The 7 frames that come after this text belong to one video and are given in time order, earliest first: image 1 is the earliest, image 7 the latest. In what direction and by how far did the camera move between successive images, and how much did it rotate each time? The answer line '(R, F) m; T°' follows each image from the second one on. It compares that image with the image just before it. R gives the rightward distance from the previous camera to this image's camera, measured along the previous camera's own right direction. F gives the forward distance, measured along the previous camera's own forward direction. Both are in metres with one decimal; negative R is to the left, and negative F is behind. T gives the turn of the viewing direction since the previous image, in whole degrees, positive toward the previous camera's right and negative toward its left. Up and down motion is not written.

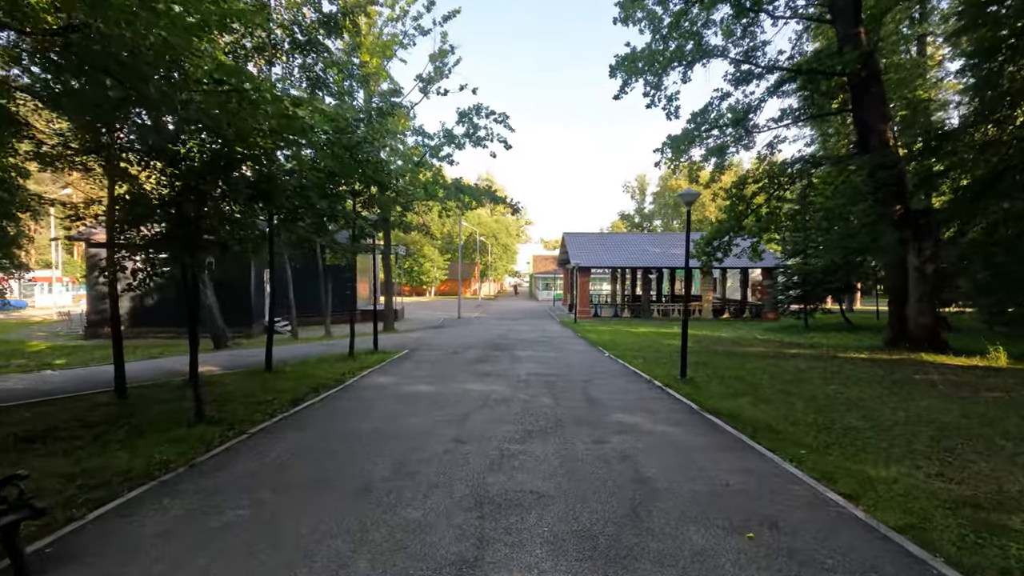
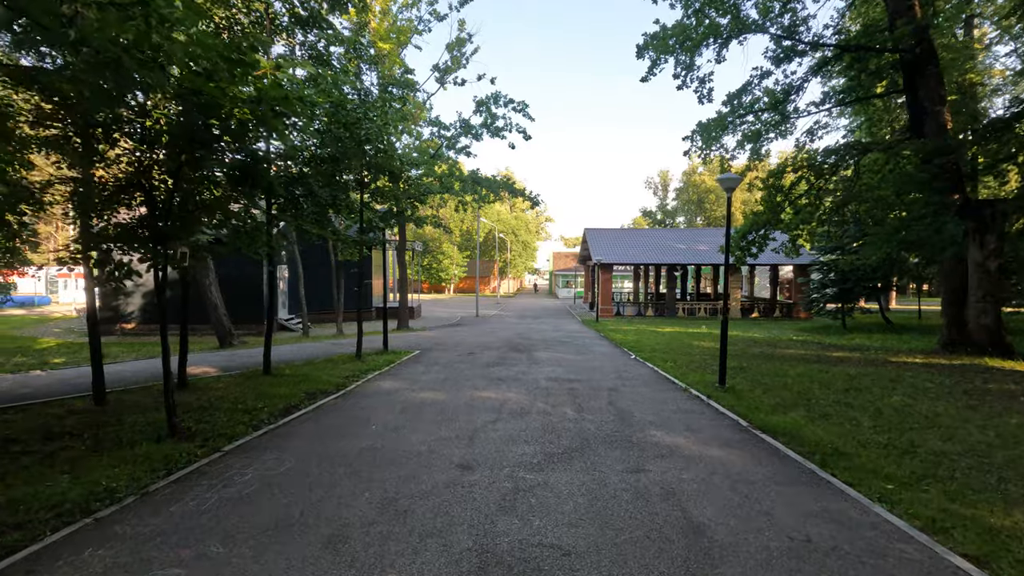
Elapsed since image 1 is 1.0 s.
(0.0, +1.1) m; -2°
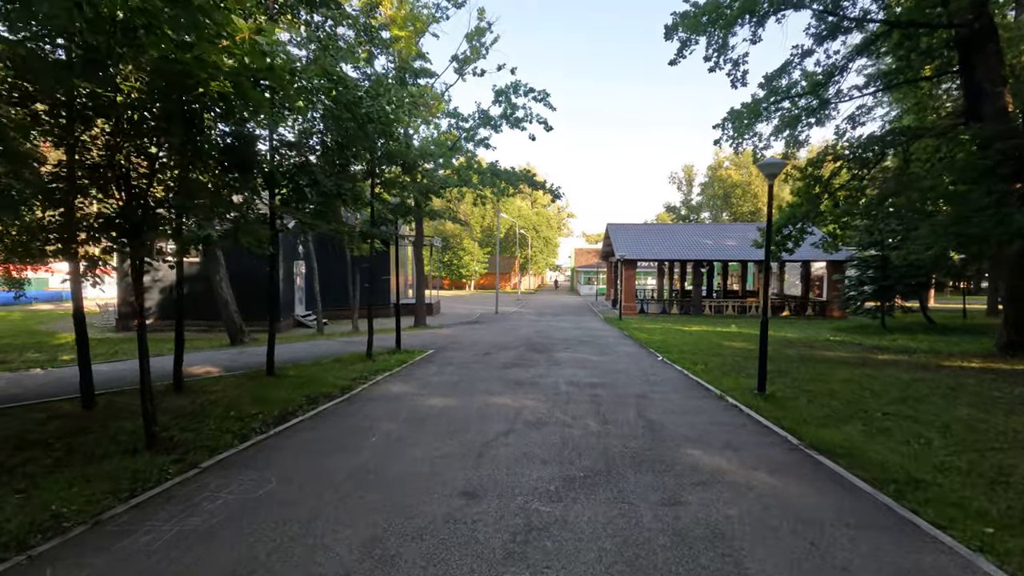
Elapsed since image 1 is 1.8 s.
(+0.1, +0.8) m; -2°
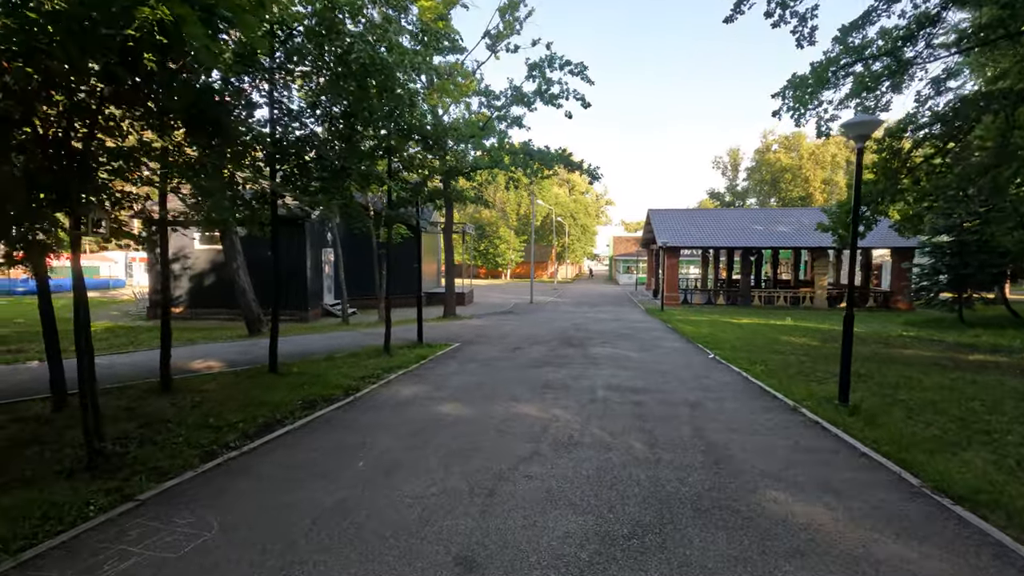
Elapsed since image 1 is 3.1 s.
(+0.1, +1.3) m; -4°
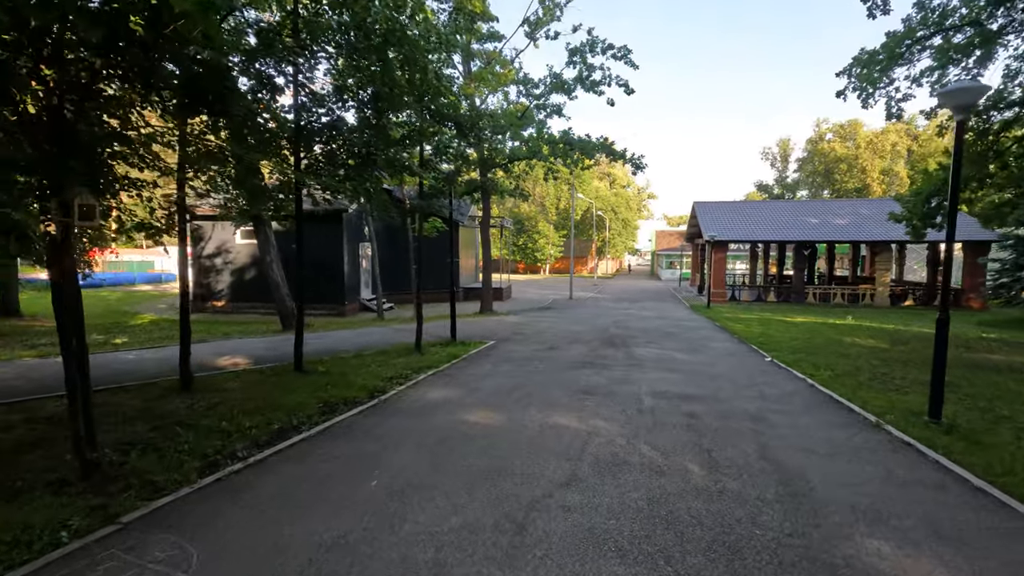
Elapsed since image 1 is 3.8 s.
(0.0, +0.7) m; -4°
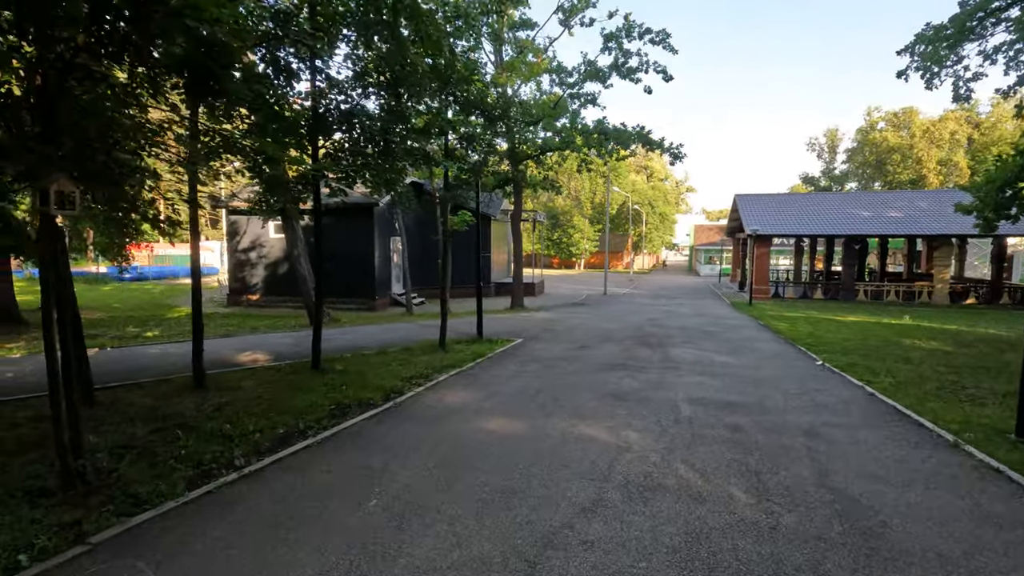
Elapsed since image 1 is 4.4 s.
(+0.1, +0.5) m; -4°
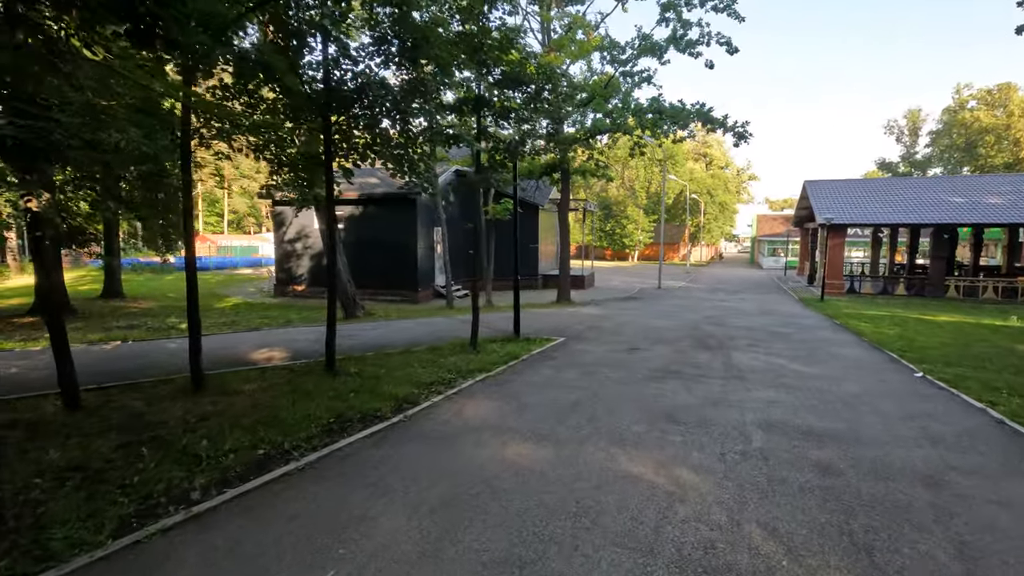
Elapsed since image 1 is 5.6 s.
(+0.2, +1.1) m; -6°
